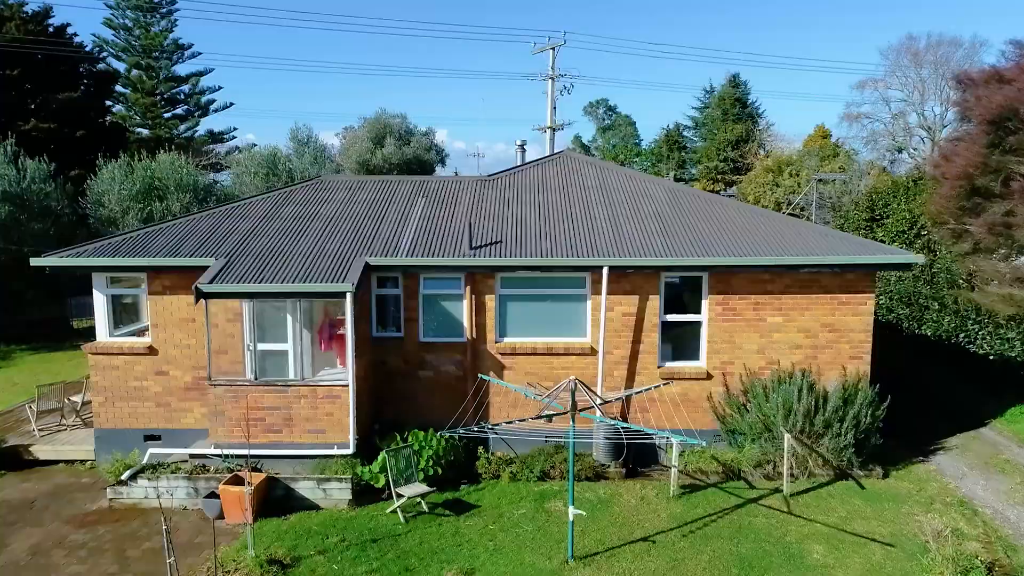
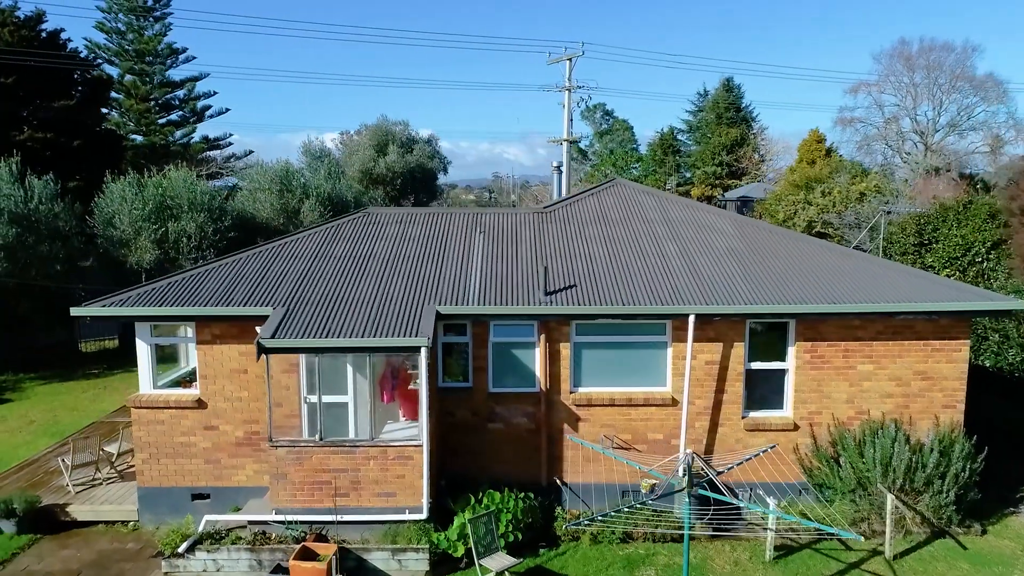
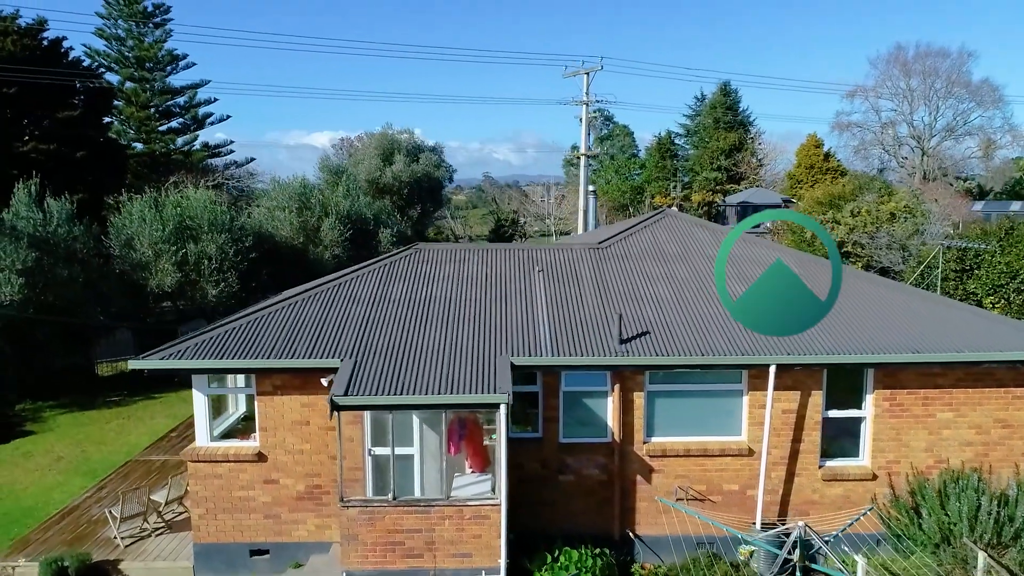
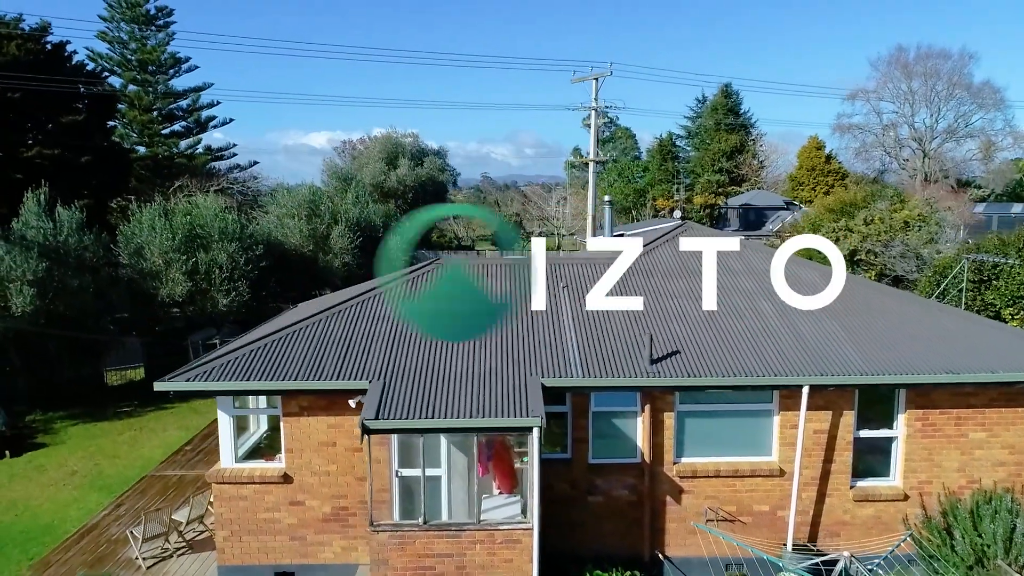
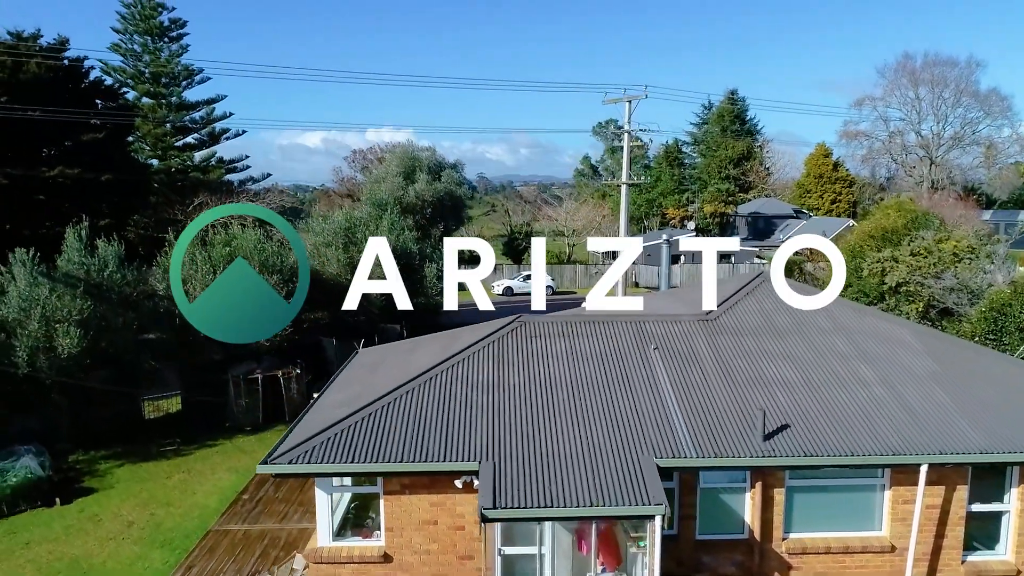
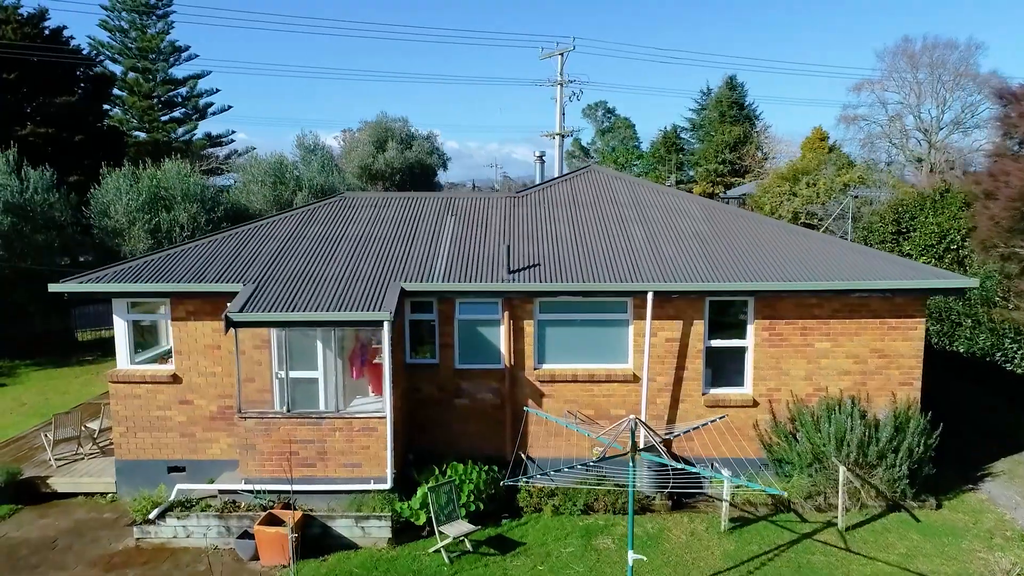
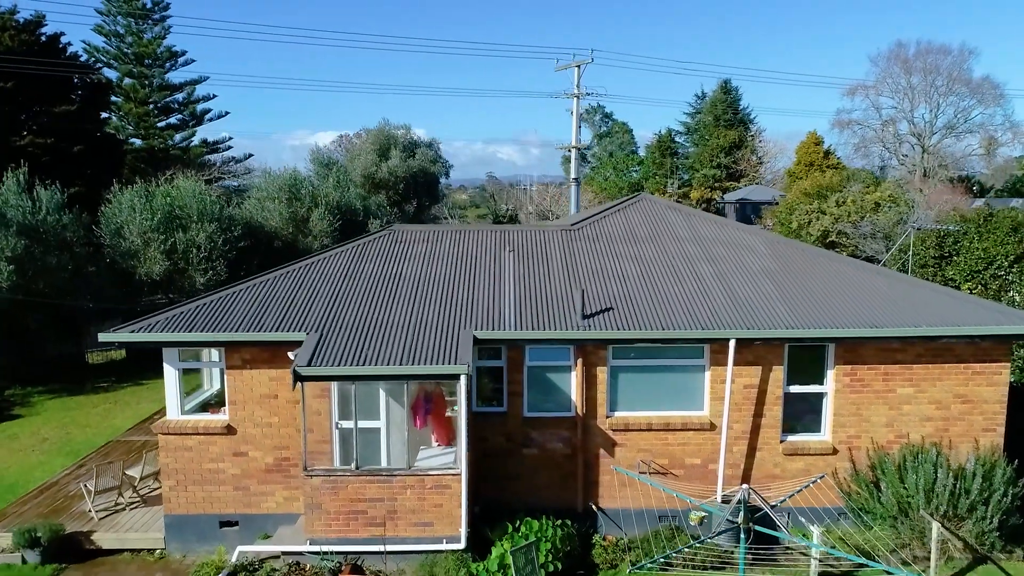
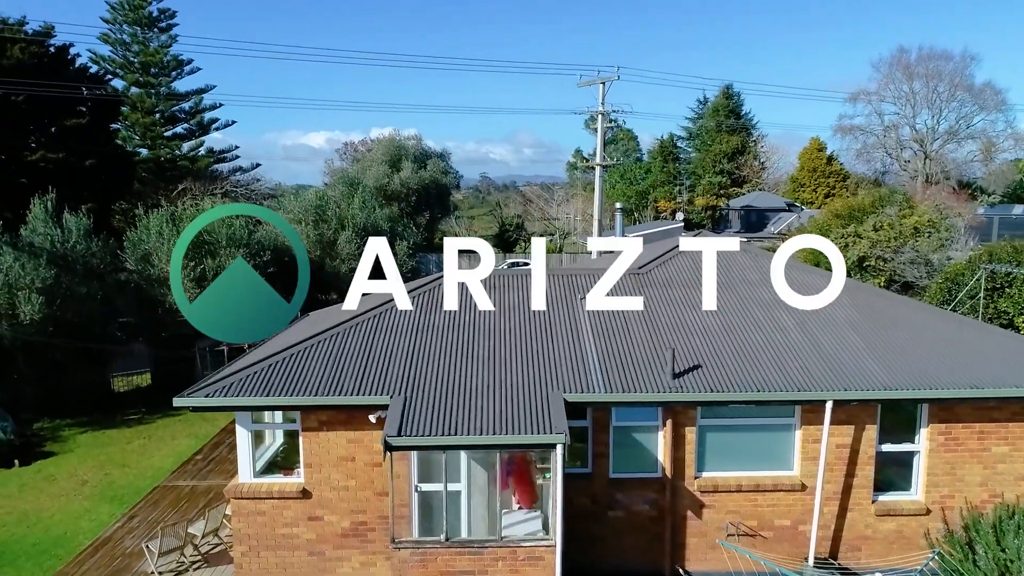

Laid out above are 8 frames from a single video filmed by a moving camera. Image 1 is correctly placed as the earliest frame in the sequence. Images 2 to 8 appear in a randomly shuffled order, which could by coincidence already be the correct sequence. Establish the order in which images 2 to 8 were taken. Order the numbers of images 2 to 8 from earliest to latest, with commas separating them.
6, 2, 7, 3, 4, 8, 5
